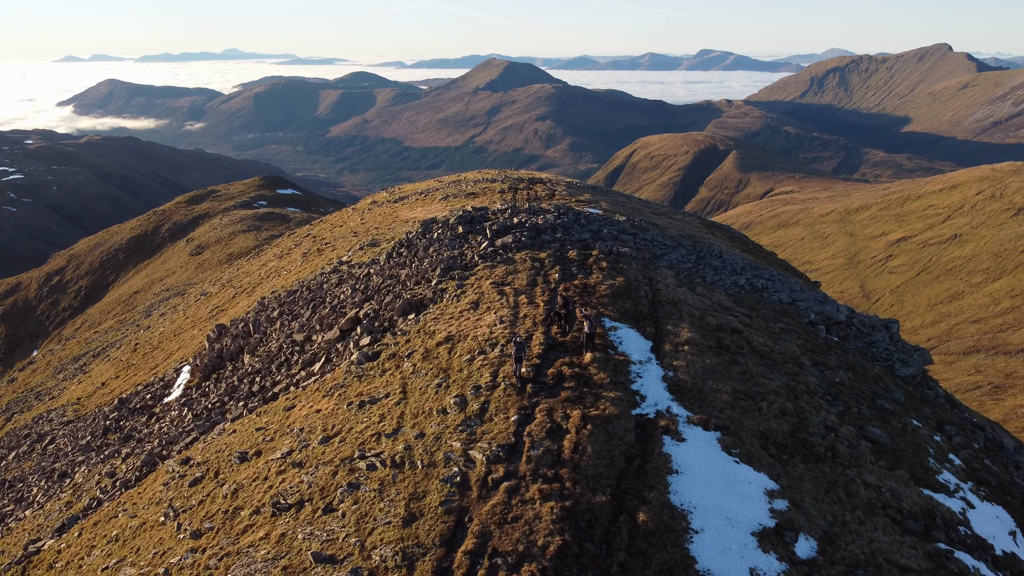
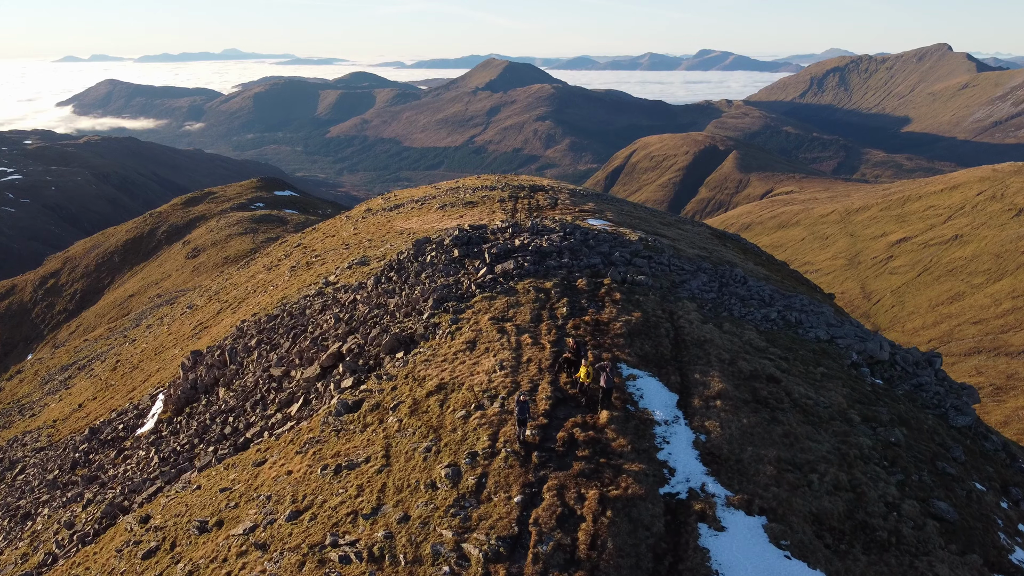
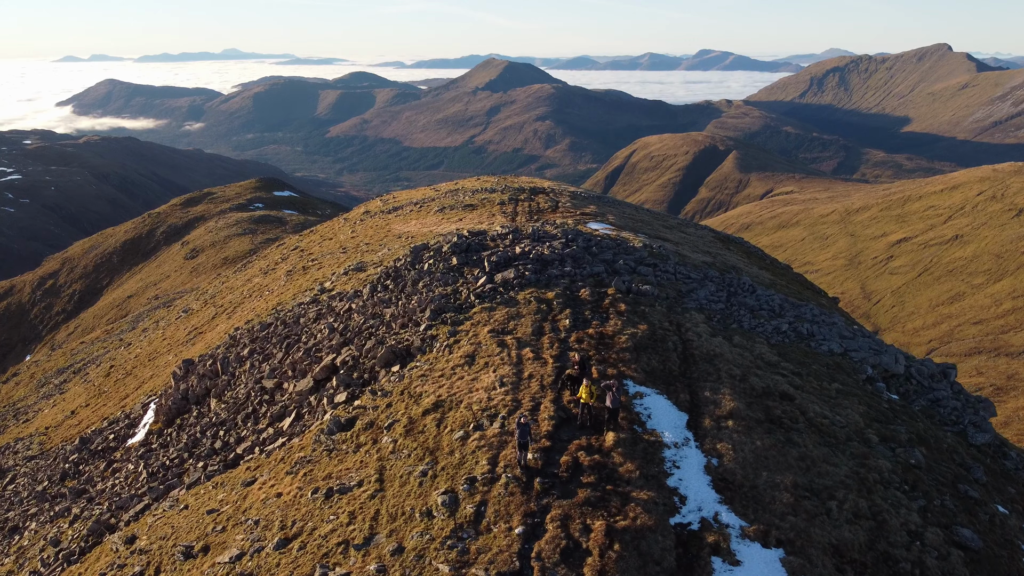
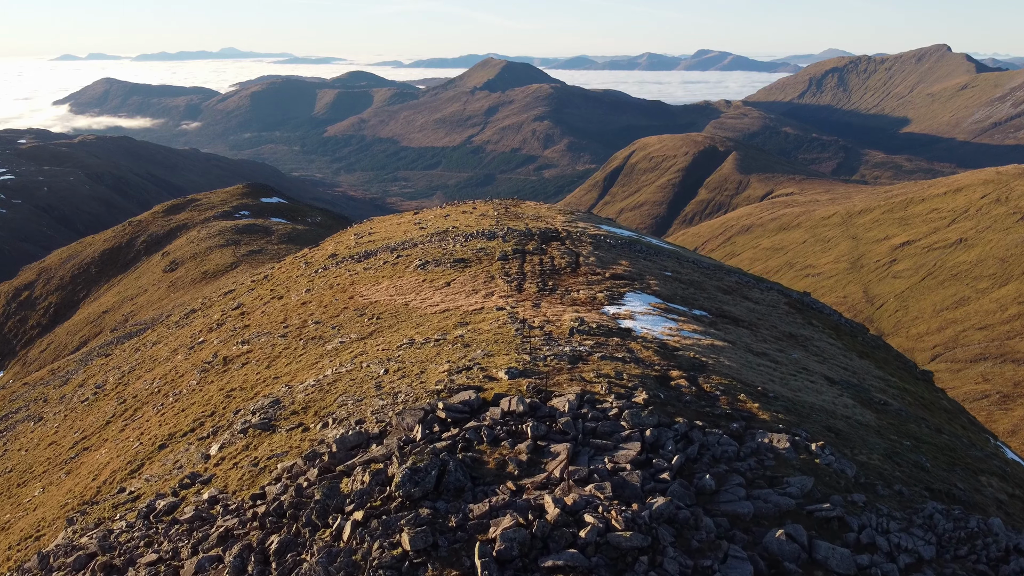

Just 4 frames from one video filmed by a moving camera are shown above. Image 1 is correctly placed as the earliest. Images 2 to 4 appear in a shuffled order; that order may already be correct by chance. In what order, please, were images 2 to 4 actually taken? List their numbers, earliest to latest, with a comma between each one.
2, 3, 4
